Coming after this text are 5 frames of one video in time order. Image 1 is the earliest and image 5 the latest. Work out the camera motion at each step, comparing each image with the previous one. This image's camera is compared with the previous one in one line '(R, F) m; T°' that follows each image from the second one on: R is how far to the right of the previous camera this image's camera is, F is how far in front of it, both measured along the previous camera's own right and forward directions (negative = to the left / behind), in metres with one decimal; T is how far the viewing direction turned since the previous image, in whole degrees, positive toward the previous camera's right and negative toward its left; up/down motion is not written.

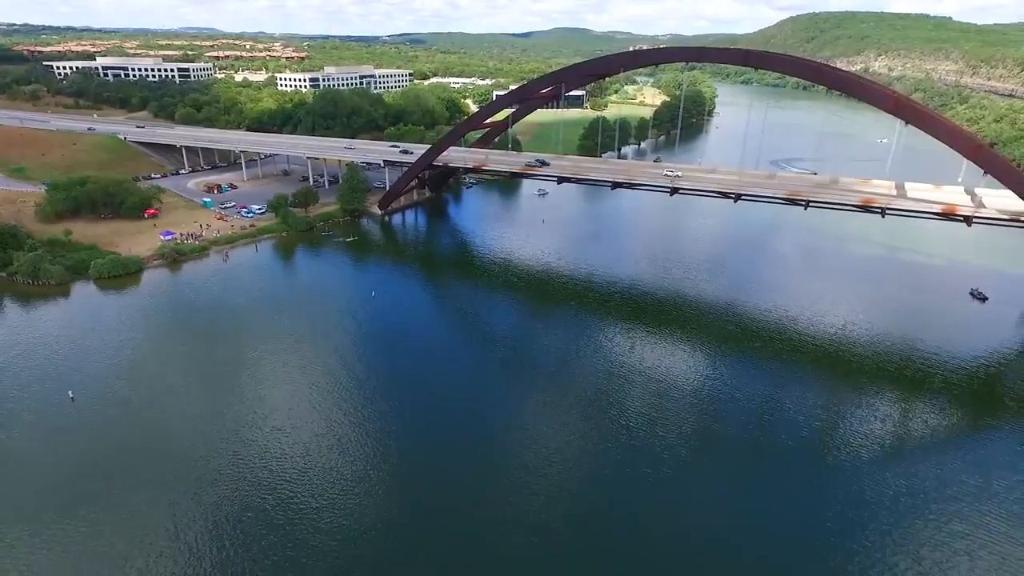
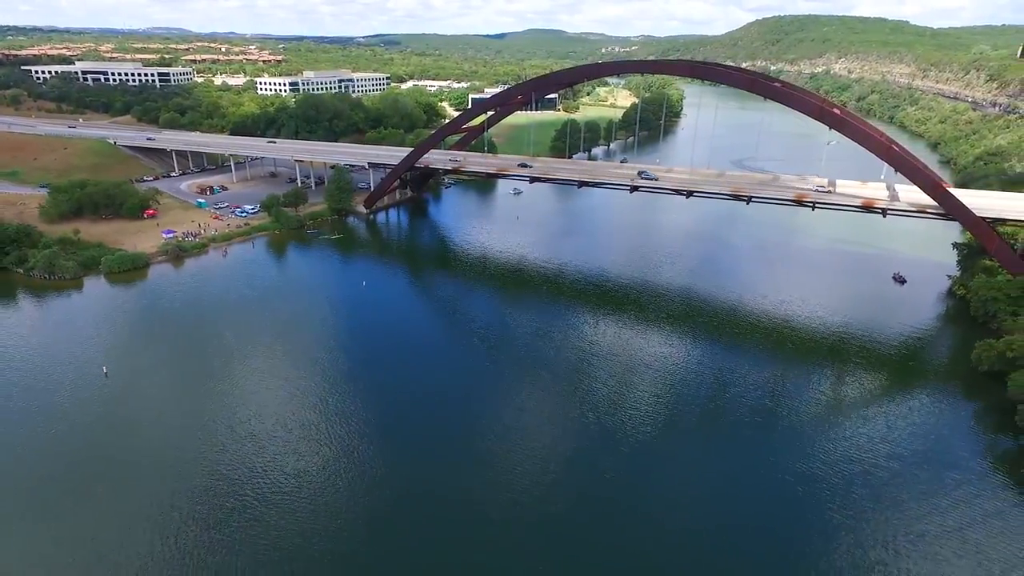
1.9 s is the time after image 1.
(0.0, -2.7) m; +2°
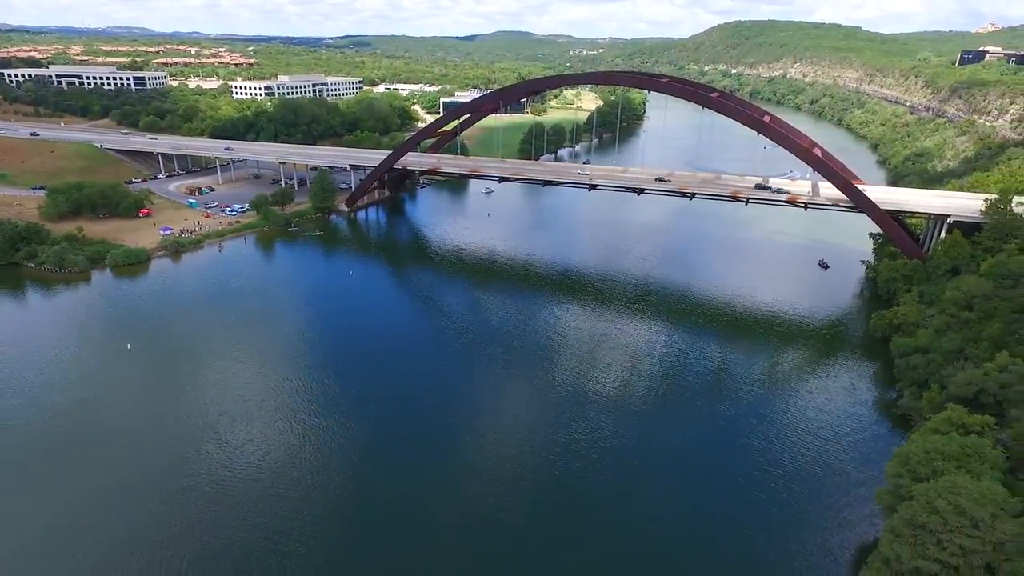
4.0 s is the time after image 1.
(0.0, -3.1) m; +3°
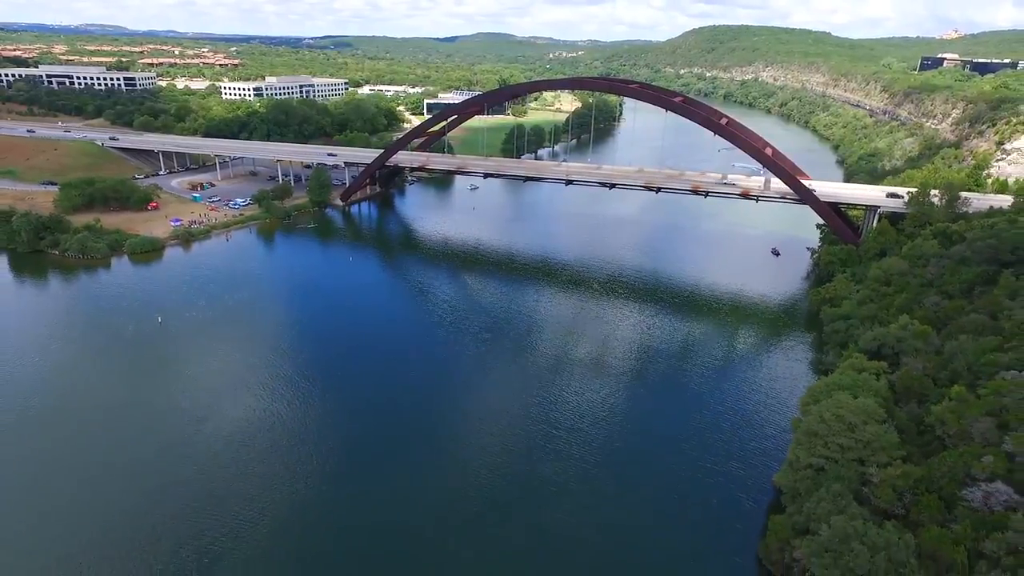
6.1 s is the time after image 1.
(-0.2, -3.1) m; +2°
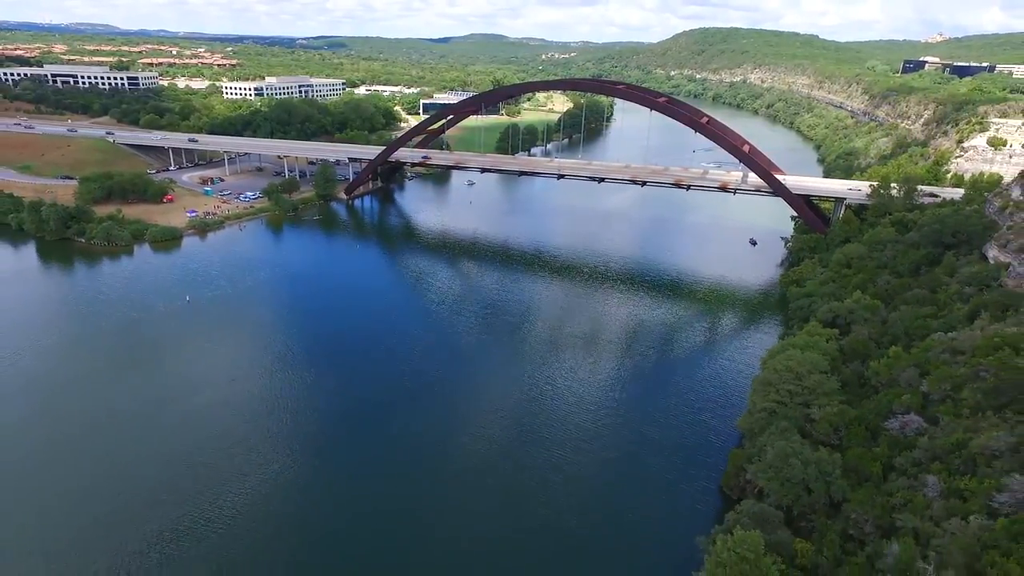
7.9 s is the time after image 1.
(-0.2, -2.4) m; +1°
